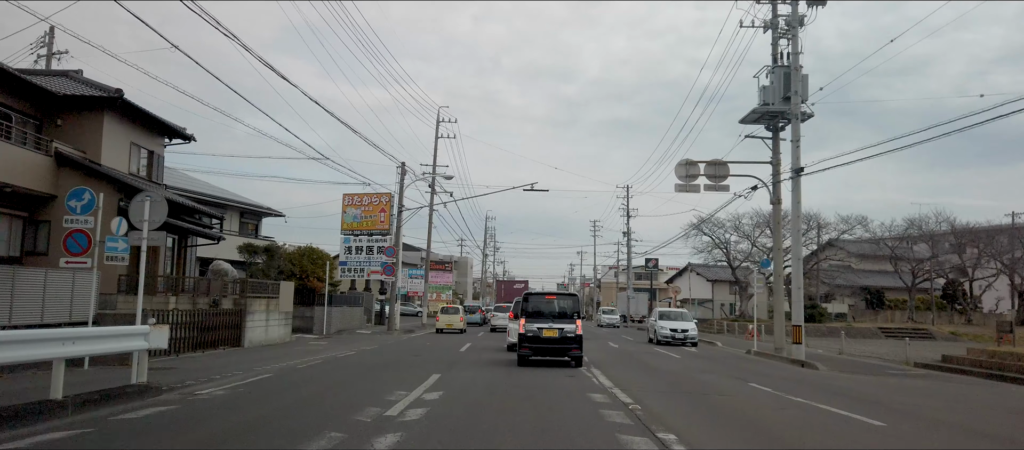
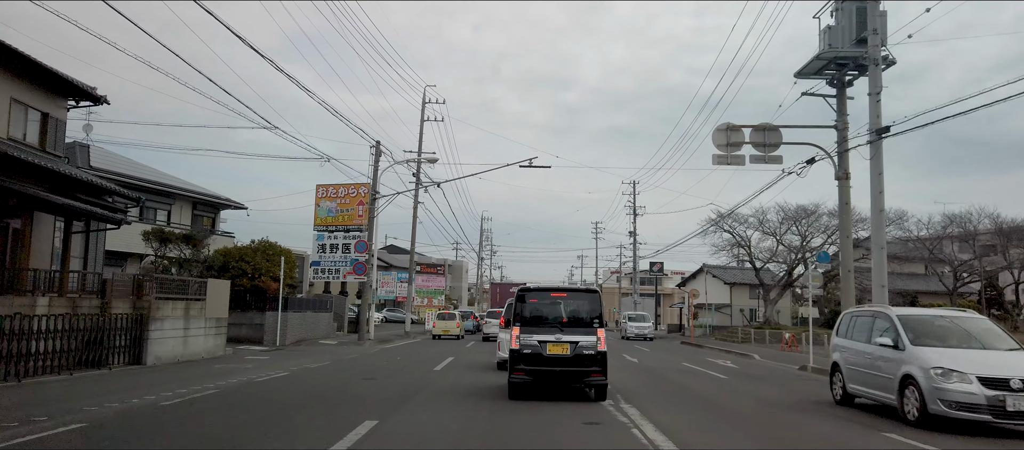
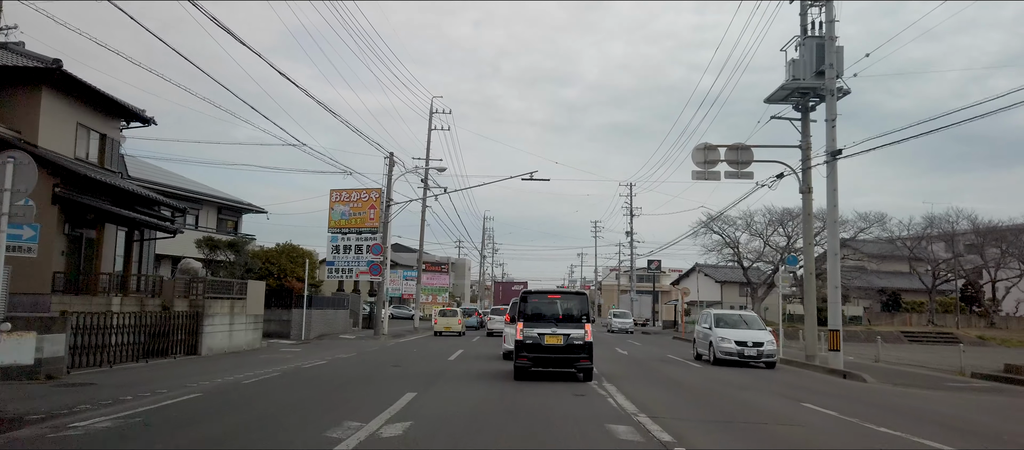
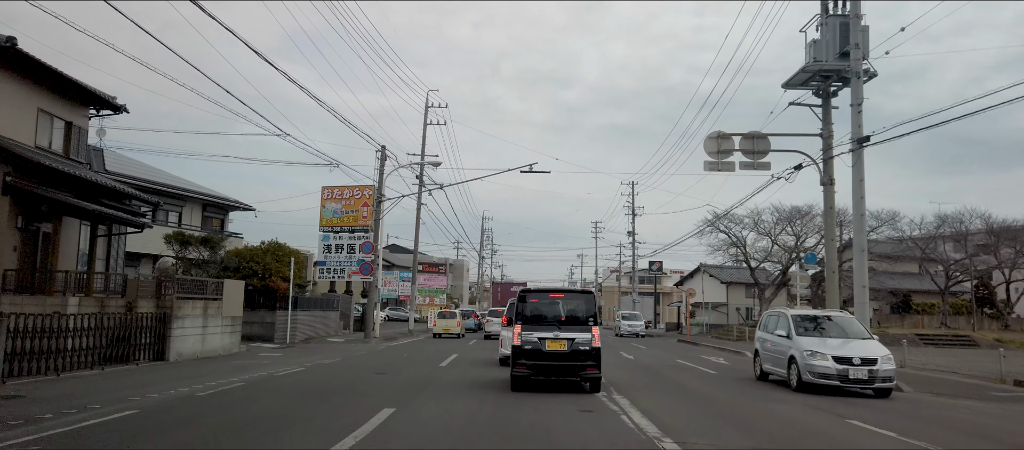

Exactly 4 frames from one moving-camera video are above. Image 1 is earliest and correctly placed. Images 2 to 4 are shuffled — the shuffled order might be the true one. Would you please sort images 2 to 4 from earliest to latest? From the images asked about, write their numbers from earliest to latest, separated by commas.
3, 4, 2
